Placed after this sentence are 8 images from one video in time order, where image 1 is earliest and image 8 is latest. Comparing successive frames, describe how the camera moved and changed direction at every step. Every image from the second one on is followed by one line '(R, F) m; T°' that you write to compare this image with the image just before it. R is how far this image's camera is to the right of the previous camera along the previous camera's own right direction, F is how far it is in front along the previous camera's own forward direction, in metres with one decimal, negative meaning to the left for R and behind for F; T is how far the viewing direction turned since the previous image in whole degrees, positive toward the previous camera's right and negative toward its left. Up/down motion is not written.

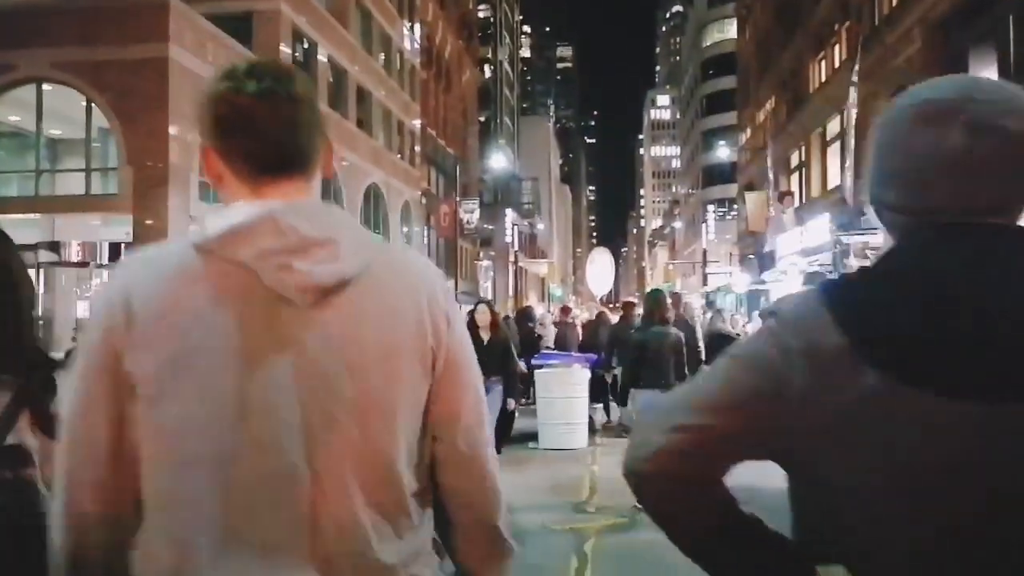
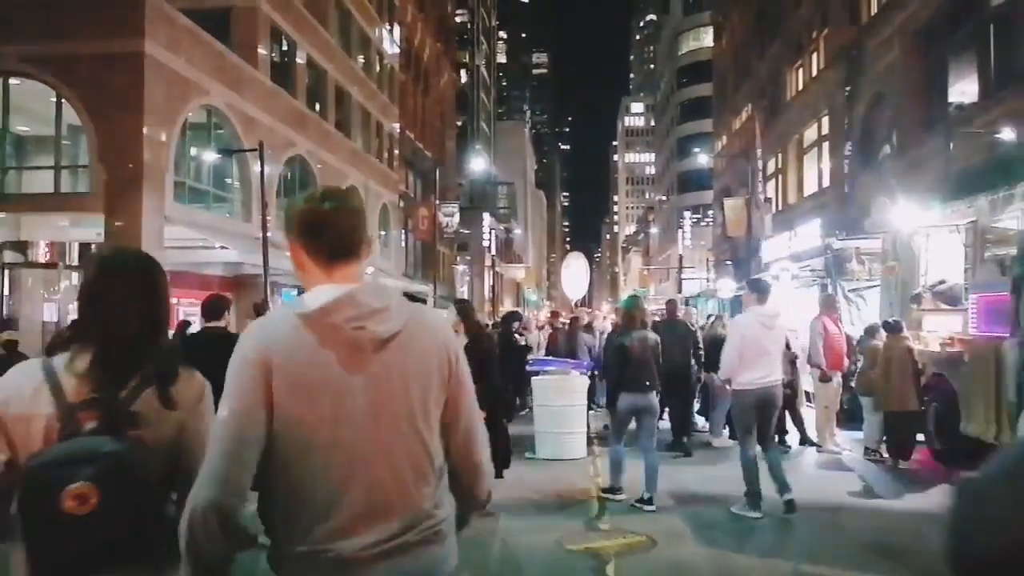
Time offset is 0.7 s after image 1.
(-0.3, +0.4) m; +2°
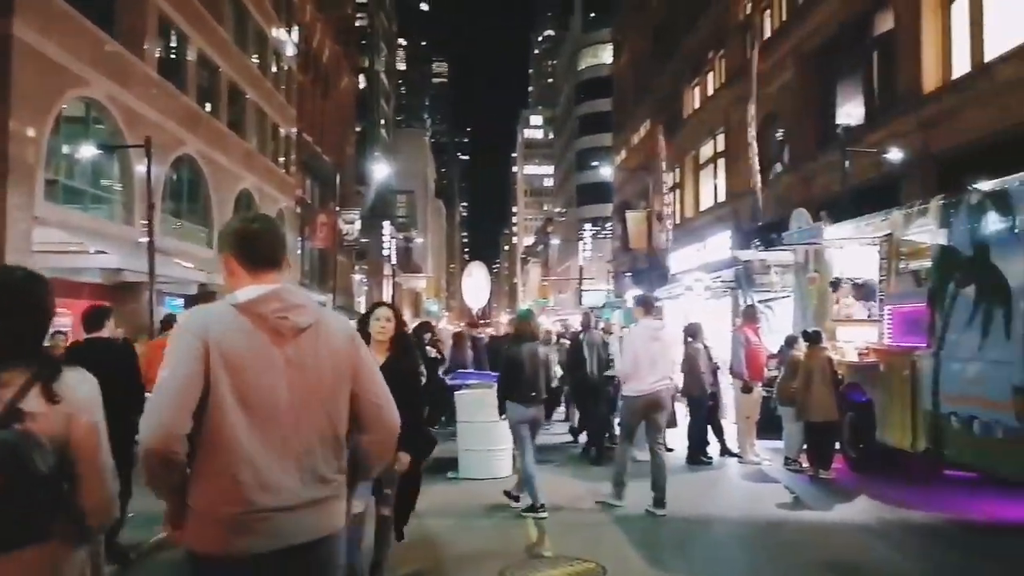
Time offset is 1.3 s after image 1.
(-0.3, +0.4) m; +7°
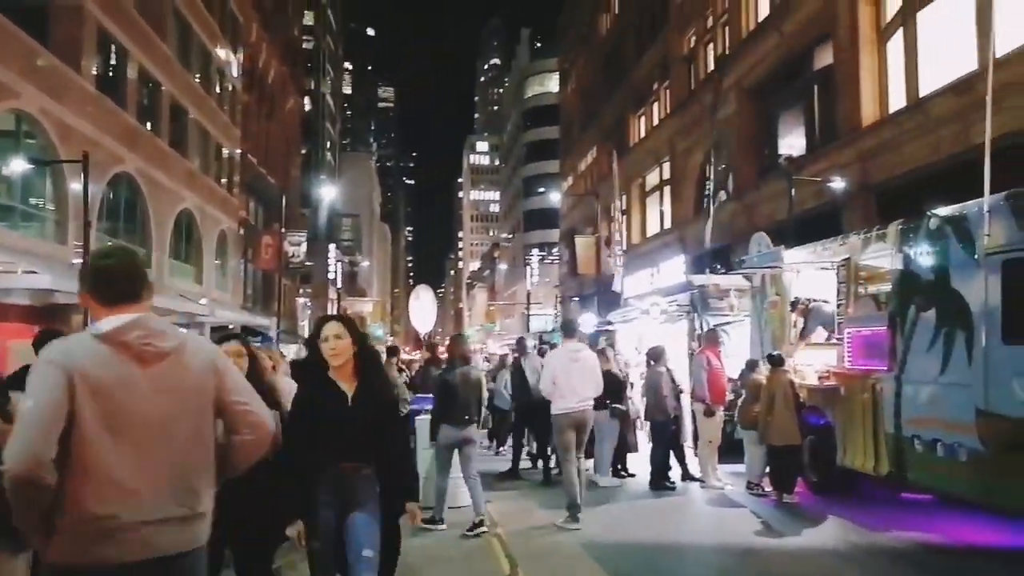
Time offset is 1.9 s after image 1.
(-0.2, +0.2) m; +4°
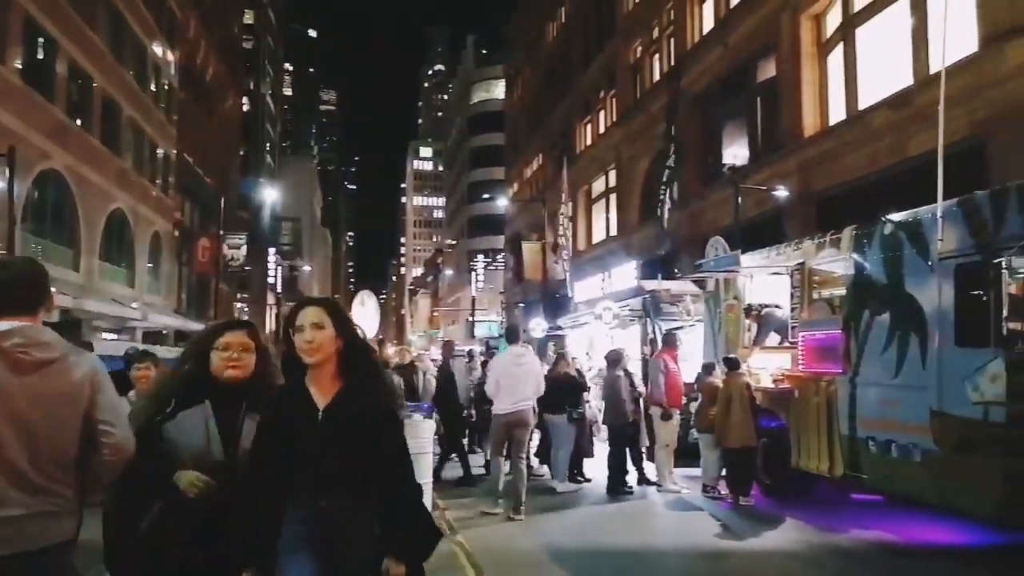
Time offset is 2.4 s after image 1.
(-0.2, +0.1) m; +4°
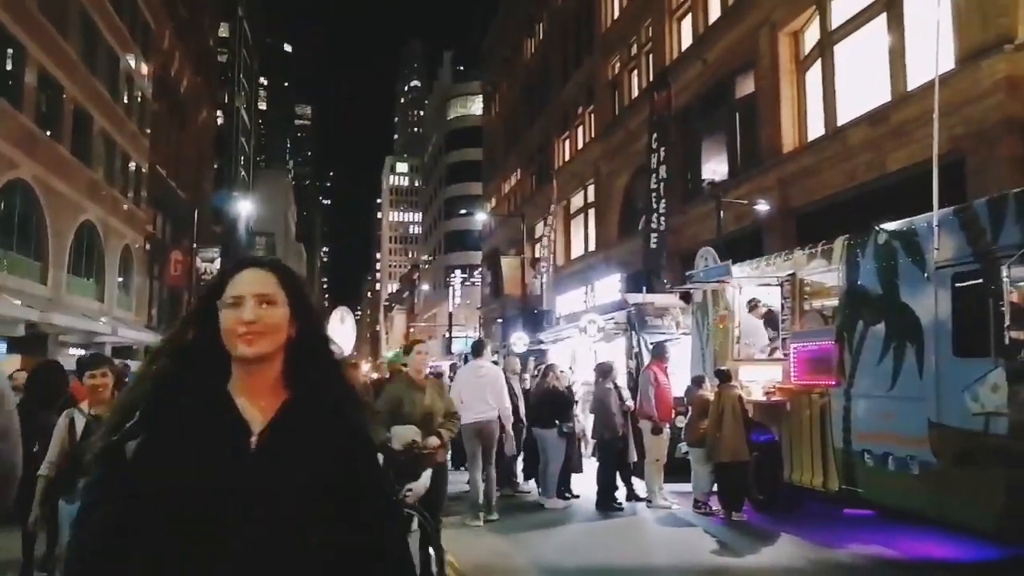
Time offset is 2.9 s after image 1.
(-0.1, +0.2) m; +2°
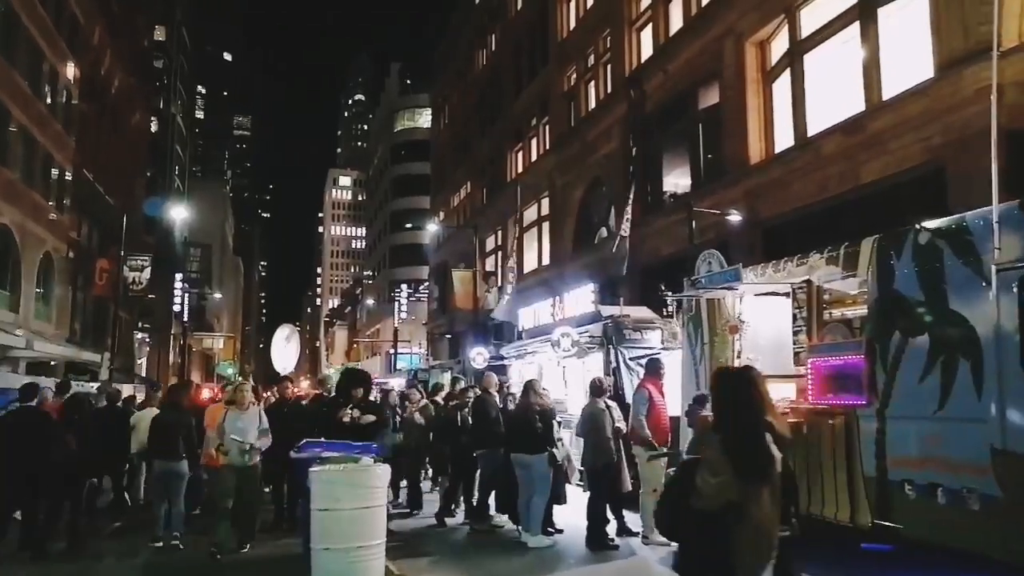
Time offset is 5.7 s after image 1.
(-0.4, +1.3) m; +4°
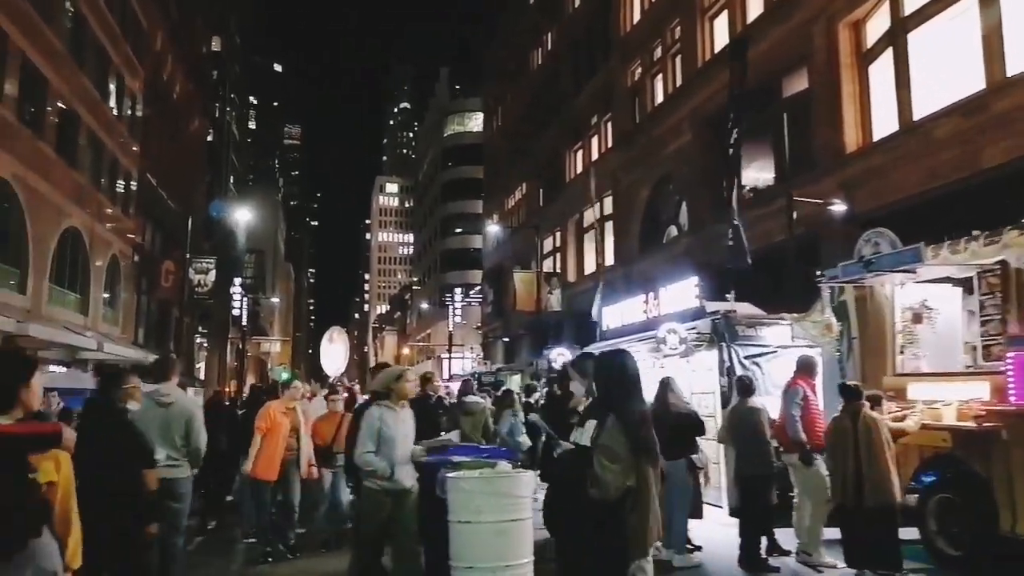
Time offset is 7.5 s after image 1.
(-0.9, +1.1) m; -3°
